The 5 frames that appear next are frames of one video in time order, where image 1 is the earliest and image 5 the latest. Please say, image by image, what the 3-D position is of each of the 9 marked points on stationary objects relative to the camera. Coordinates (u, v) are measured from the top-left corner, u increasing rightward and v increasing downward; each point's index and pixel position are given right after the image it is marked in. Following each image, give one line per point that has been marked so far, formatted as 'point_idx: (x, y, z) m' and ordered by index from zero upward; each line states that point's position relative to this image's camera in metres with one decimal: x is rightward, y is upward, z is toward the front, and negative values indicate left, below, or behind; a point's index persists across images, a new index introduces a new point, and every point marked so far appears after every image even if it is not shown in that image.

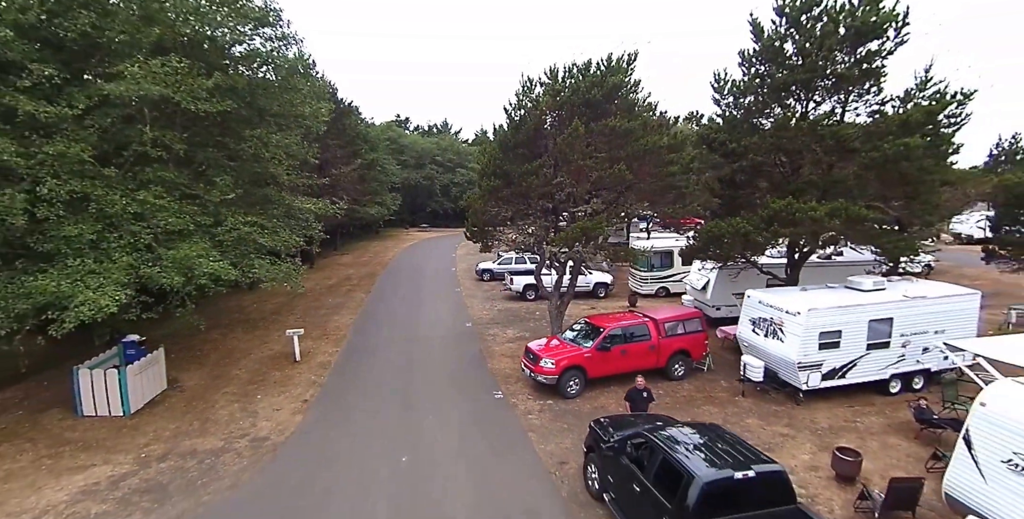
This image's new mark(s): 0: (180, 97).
0: (-7.9, +3.9, +11.9) m
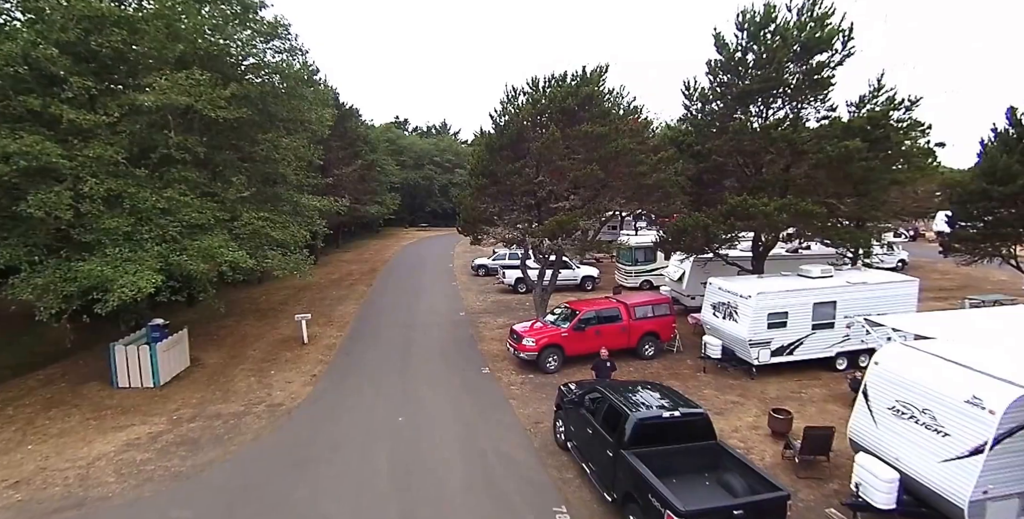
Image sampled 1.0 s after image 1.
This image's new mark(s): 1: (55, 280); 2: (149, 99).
0: (-8.3, +4.1, +13.4) m
1: (-10.1, -0.5, +10.9) m
2: (-9.0, +4.0, +12.4) m
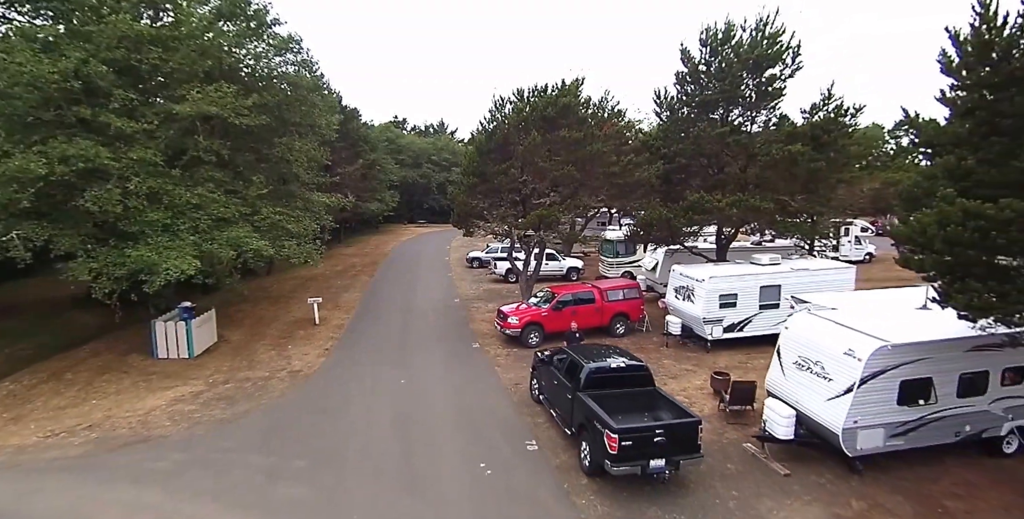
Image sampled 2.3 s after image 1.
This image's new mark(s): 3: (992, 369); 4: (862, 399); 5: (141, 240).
0: (-8.7, +4.5, +15.2) m
1: (-10.5, -0.2, +12.8) m
2: (-9.4, +4.3, +14.3) m
3: (+8.5, -1.9, +8.8) m
4: (+5.8, -2.3, +8.3) m
5: (-10.0, +0.5, +13.5) m
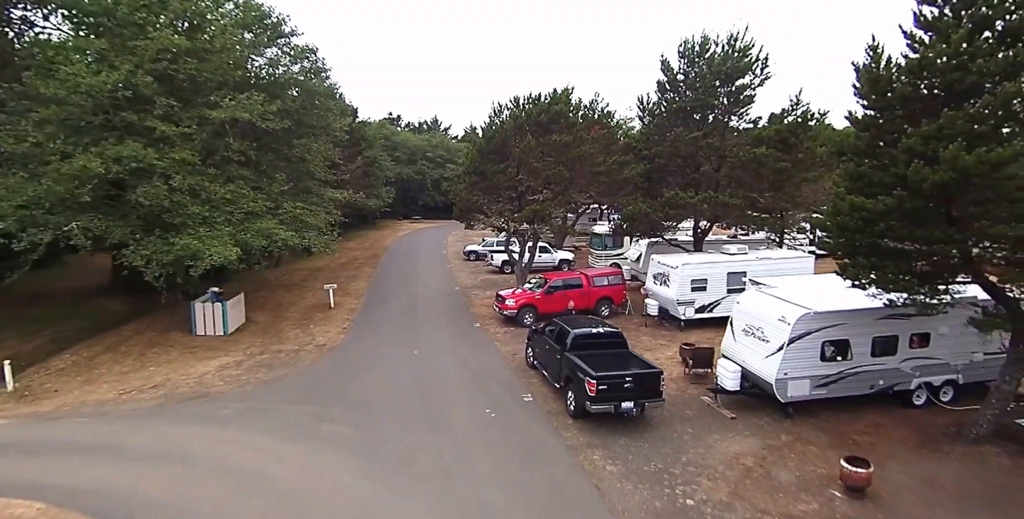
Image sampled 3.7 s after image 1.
0: (-8.8, +4.8, +17.1) m
1: (-10.5, +0.2, +14.7) m
2: (-9.4, +4.7, +16.1) m
3: (+8.5, -1.6, +10.9) m
4: (+5.8, -2.0, +10.3) m
5: (-10.1, +0.9, +15.3) m
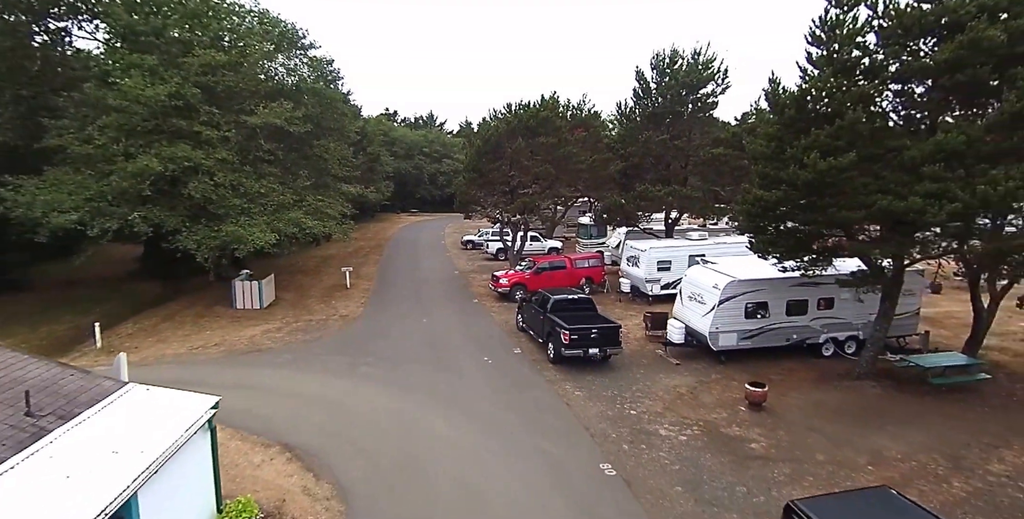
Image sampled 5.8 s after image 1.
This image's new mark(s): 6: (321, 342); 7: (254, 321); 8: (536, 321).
0: (-9.1, +5.4, +19.8) m
1: (-10.8, +0.8, +17.4) m
2: (-9.7, +5.2, +18.8) m
3: (+8.3, -1.1, +13.9) m
4: (+5.6, -1.5, +13.3) m
5: (-10.3, +1.4, +18.0) m
6: (-5.7, -2.6, +15.0) m
7: (-9.0, -2.2, +17.3) m
8: (+0.7, -1.9, +14.8) m
